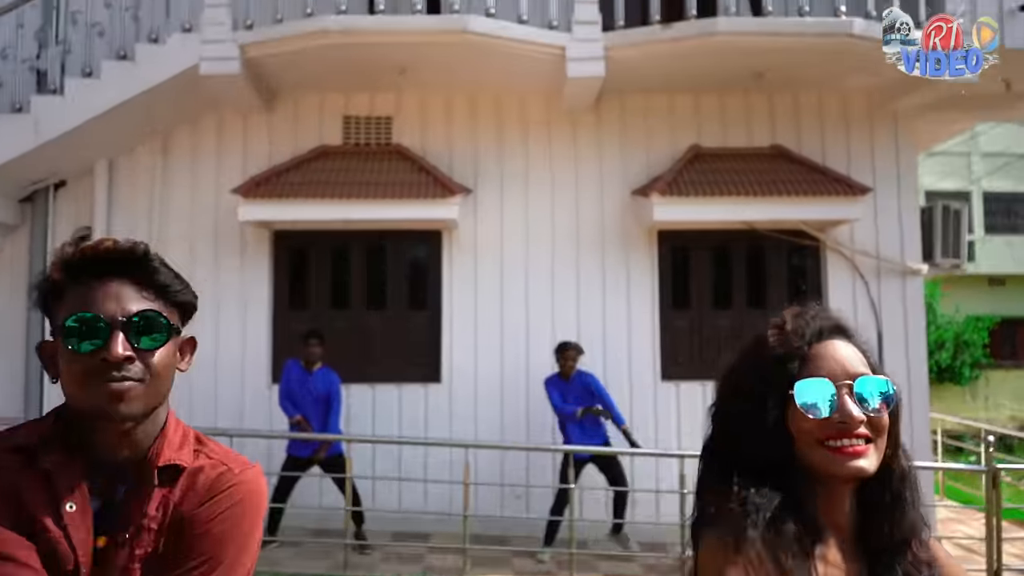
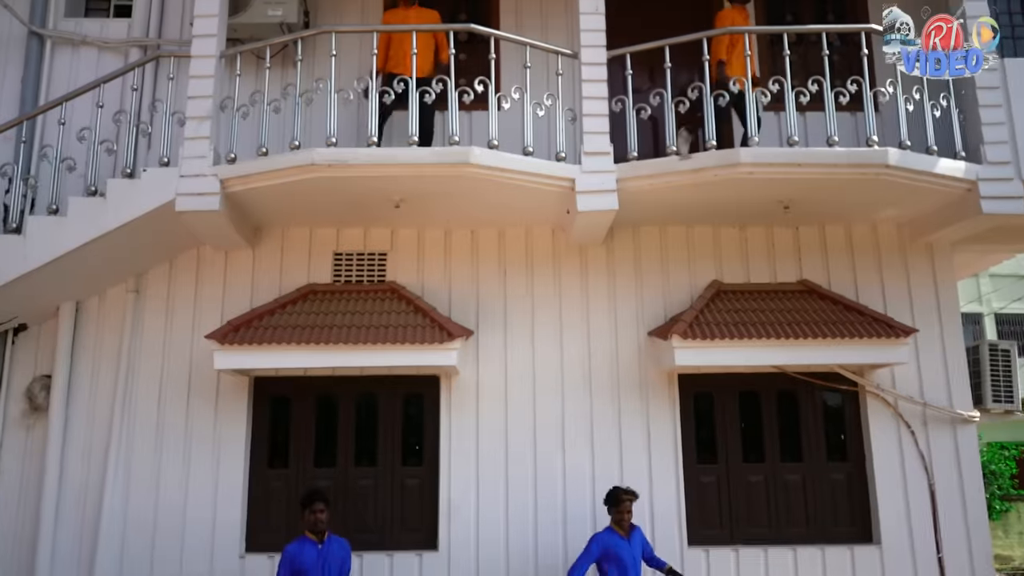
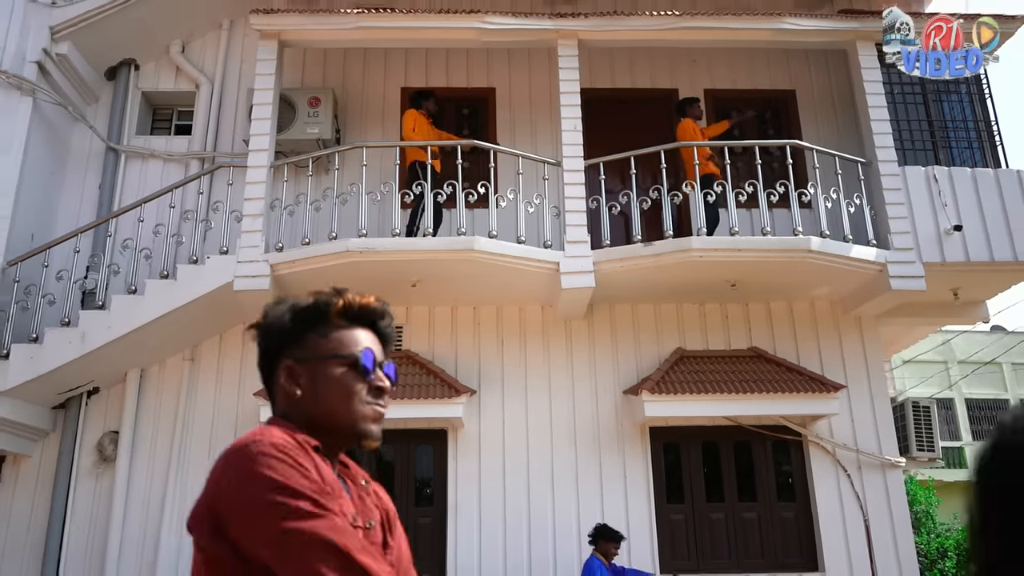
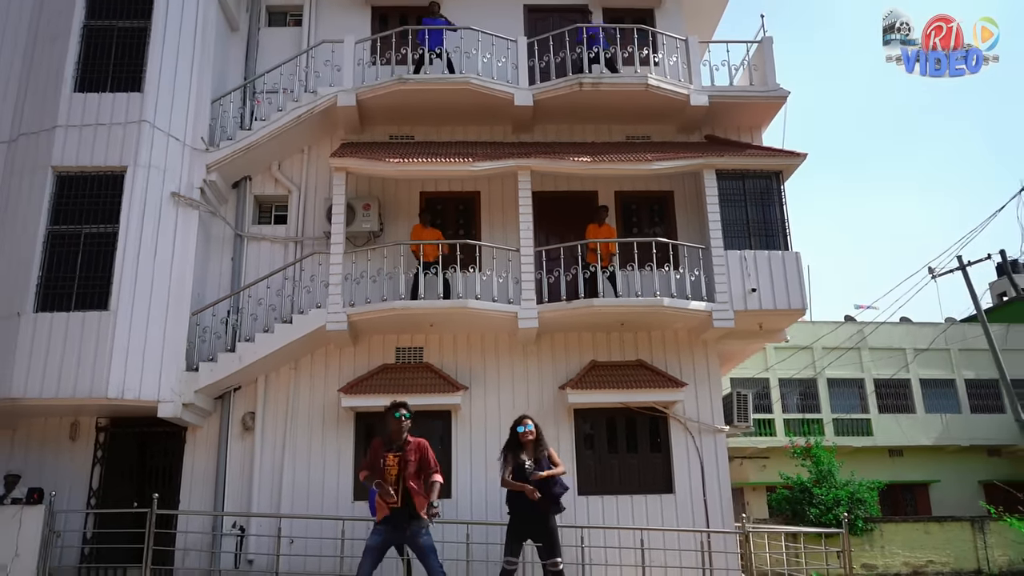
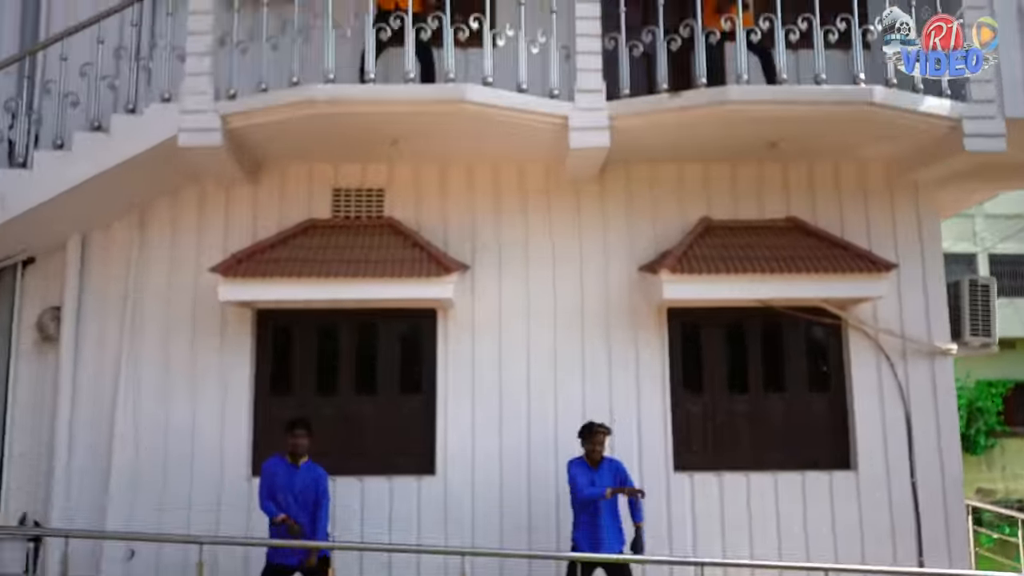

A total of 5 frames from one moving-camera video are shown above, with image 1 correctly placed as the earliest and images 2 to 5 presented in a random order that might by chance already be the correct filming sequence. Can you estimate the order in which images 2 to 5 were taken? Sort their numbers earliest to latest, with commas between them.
5, 2, 3, 4
